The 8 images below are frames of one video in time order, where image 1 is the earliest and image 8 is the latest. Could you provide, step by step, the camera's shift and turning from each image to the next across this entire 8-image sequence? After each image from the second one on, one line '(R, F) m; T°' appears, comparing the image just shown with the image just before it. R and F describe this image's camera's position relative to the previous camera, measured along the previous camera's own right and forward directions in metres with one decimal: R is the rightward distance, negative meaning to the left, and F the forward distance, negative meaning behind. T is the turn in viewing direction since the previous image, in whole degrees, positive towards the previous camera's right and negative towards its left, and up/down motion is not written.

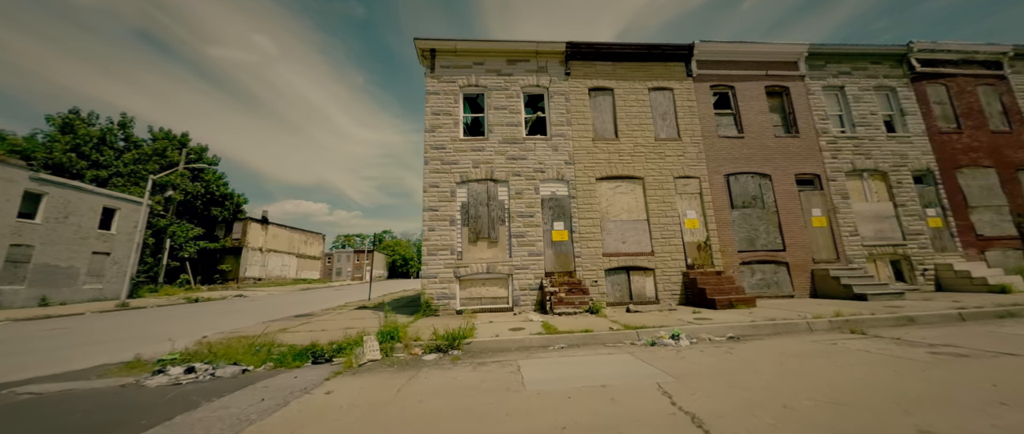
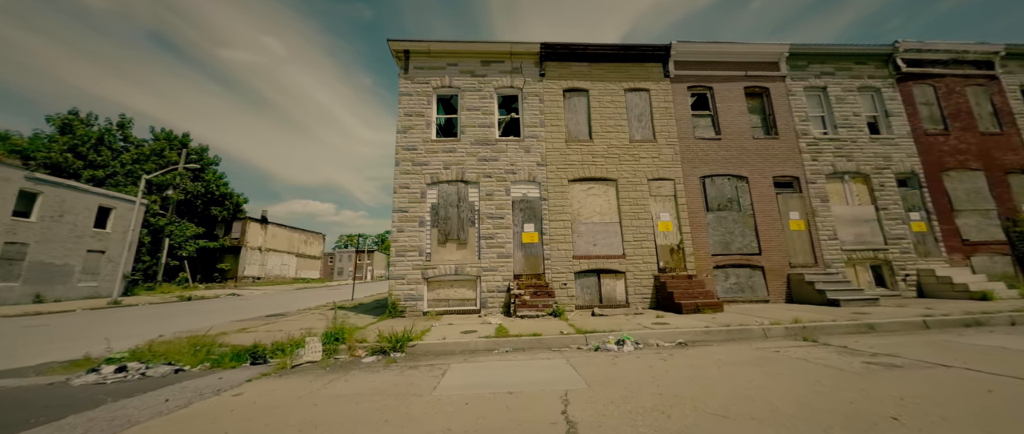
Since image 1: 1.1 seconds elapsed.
(+1.1, +0.1) m; -1°
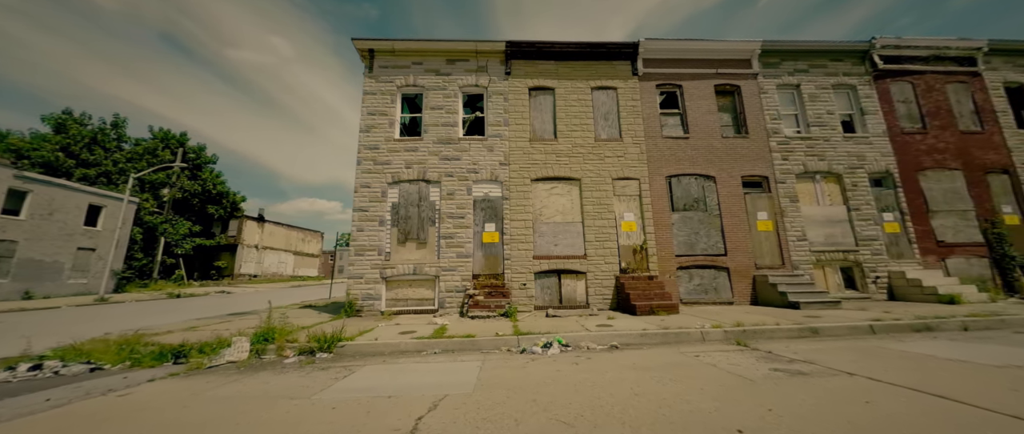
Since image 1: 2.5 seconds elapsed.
(+1.4, +0.1) m; -1°
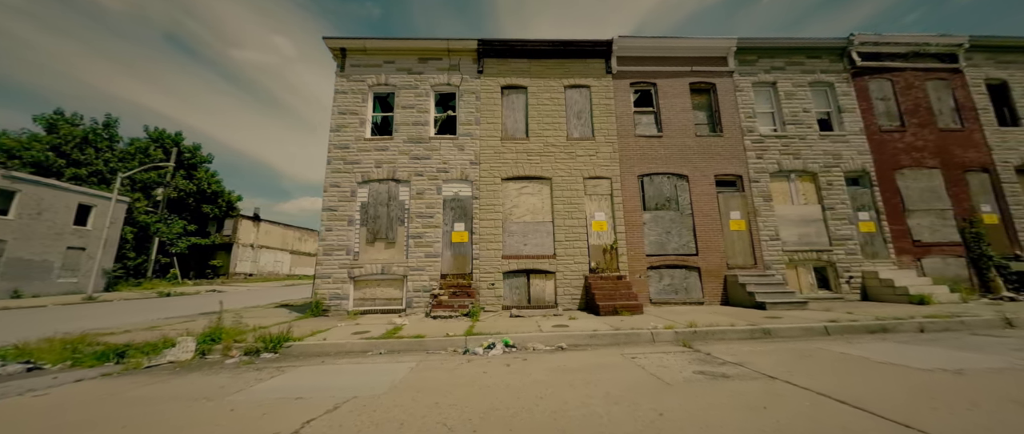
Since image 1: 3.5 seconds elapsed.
(+1.0, 0.0) m; 0°
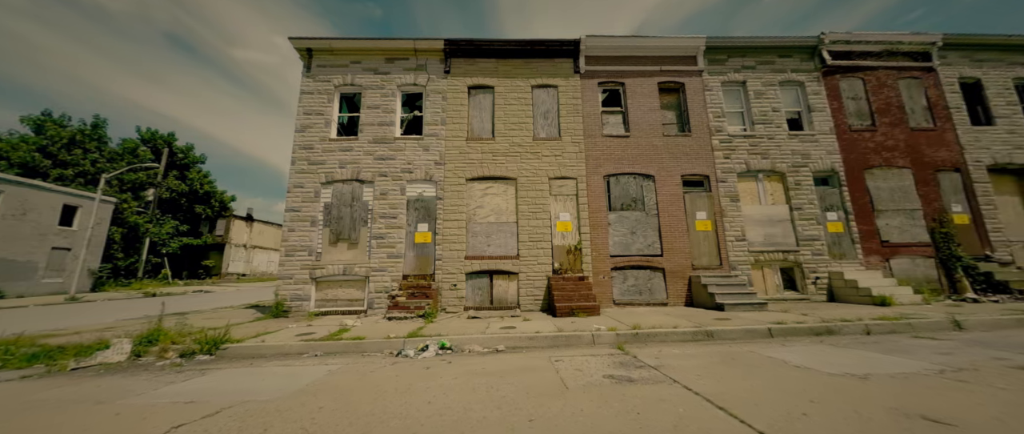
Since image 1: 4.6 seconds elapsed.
(+1.2, 0.0) m; 0°
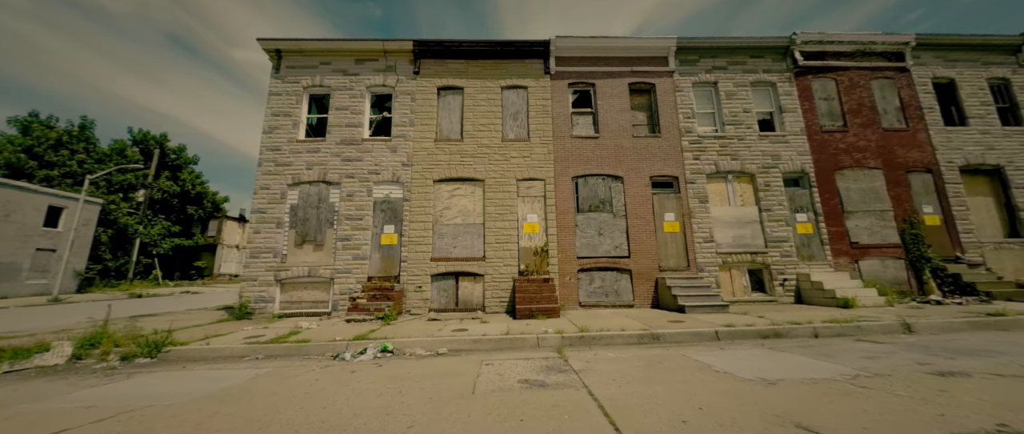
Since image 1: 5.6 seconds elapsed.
(+1.1, 0.0) m; 0°
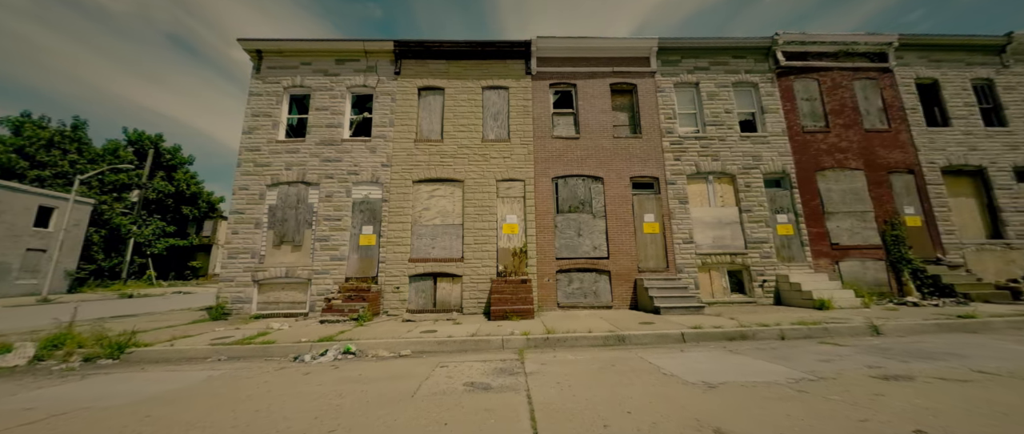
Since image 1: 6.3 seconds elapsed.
(+0.7, 0.0) m; 0°
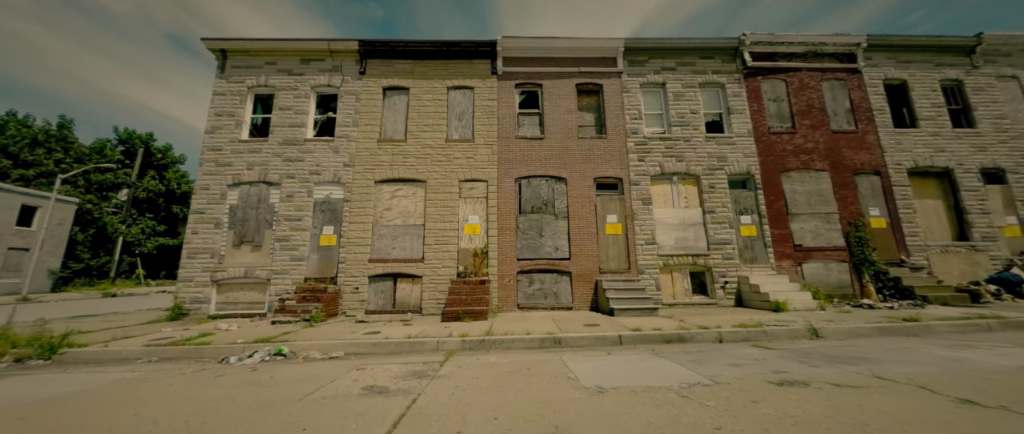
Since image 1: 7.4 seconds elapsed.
(+1.2, 0.0) m; 0°
